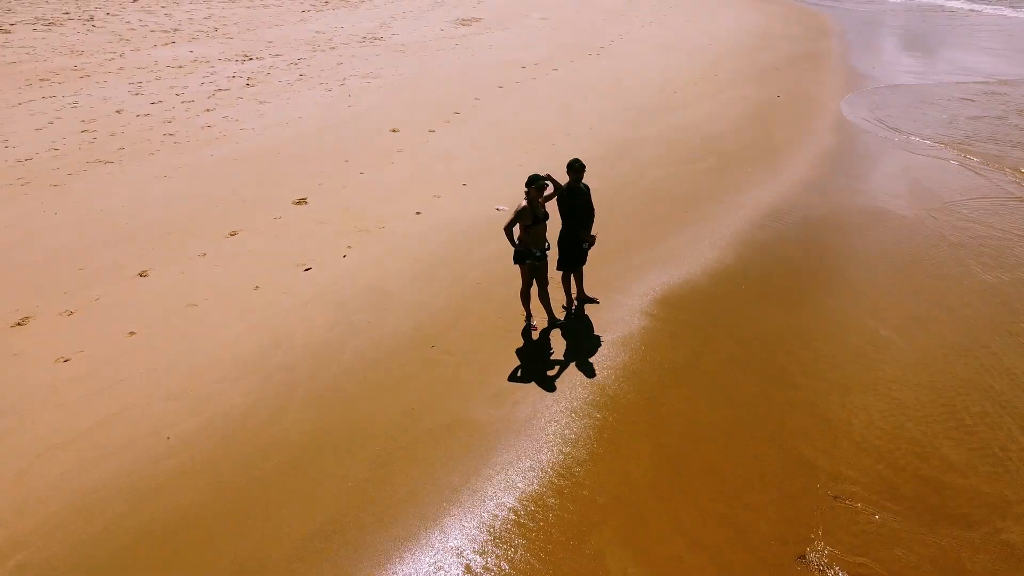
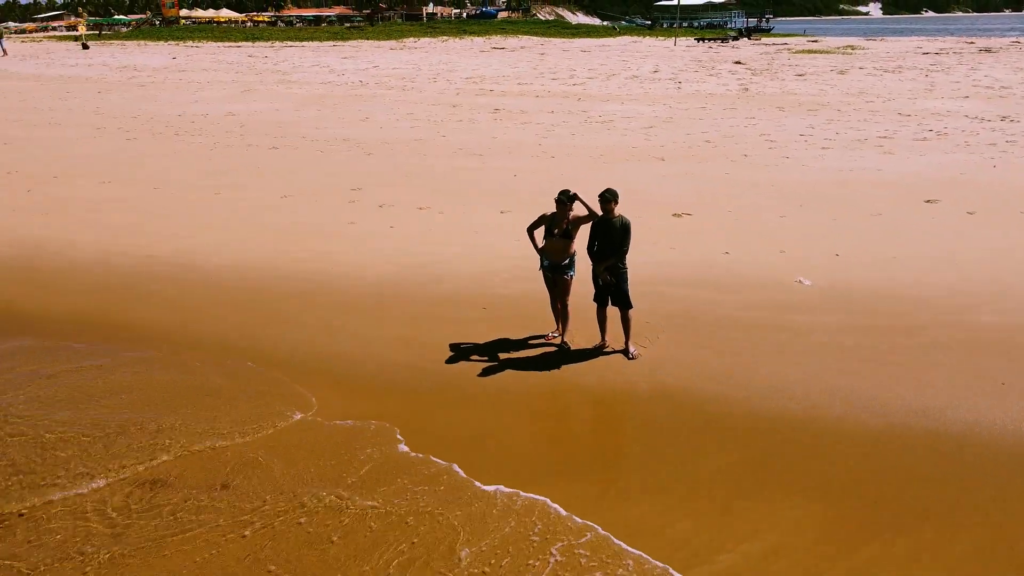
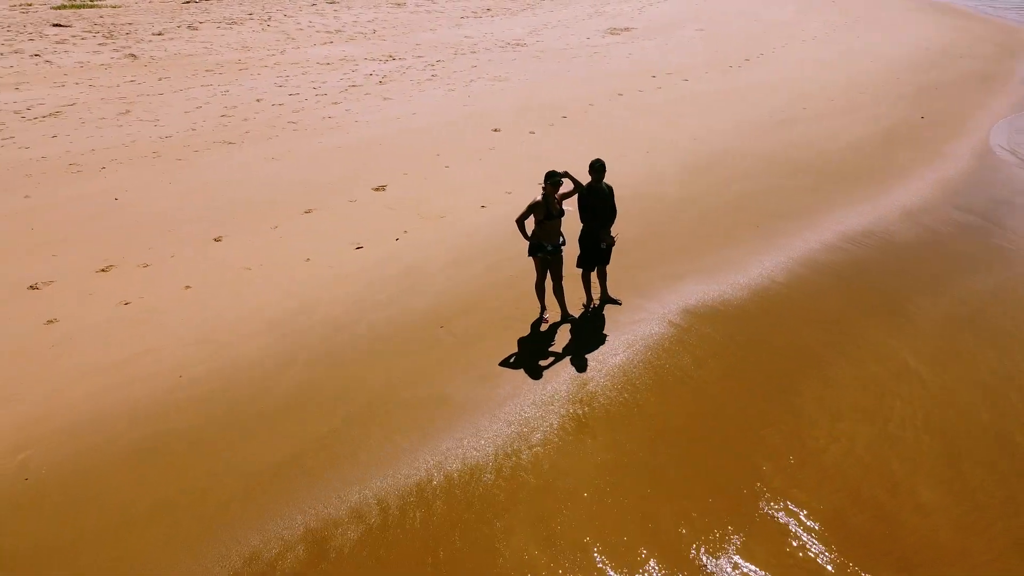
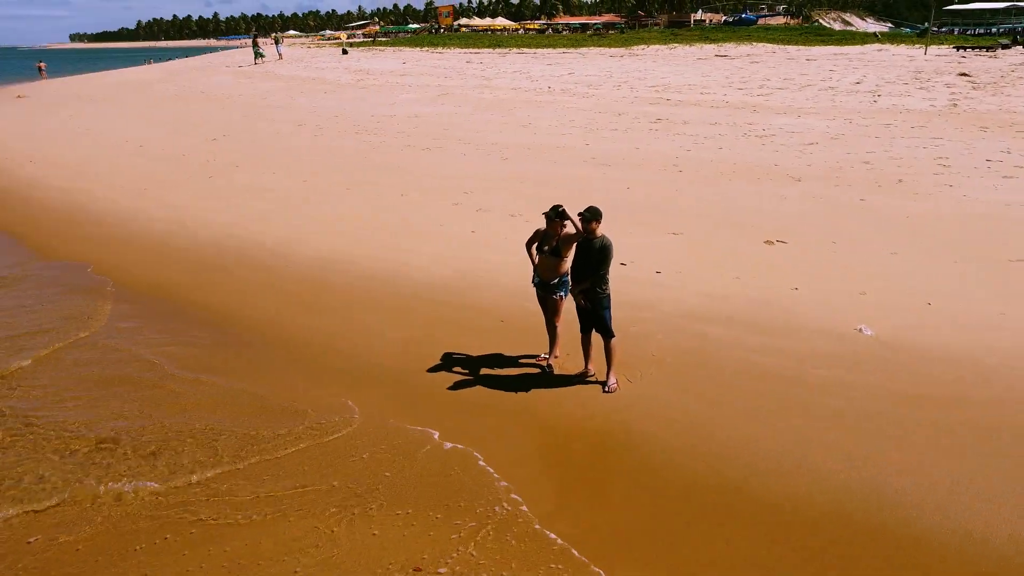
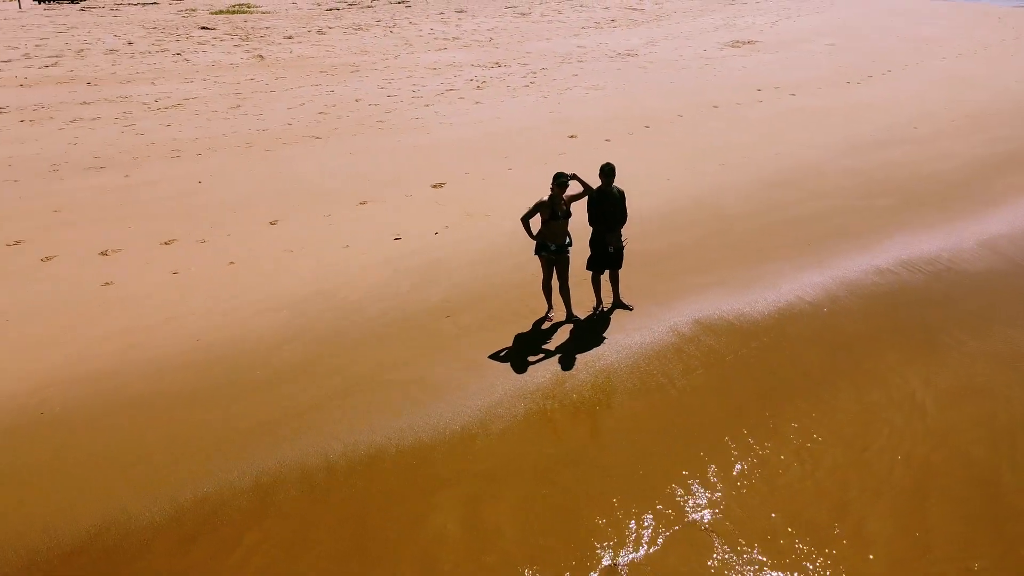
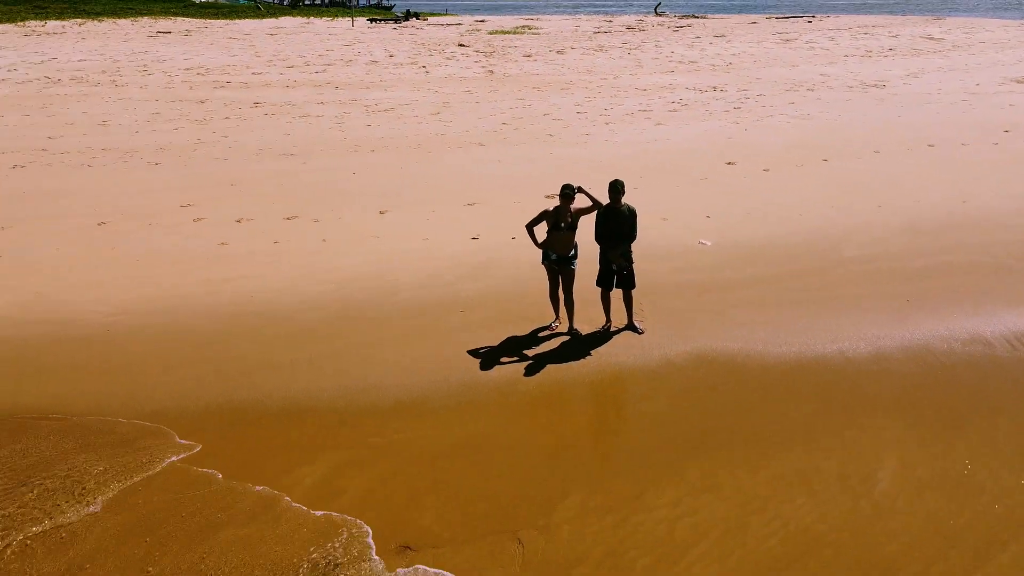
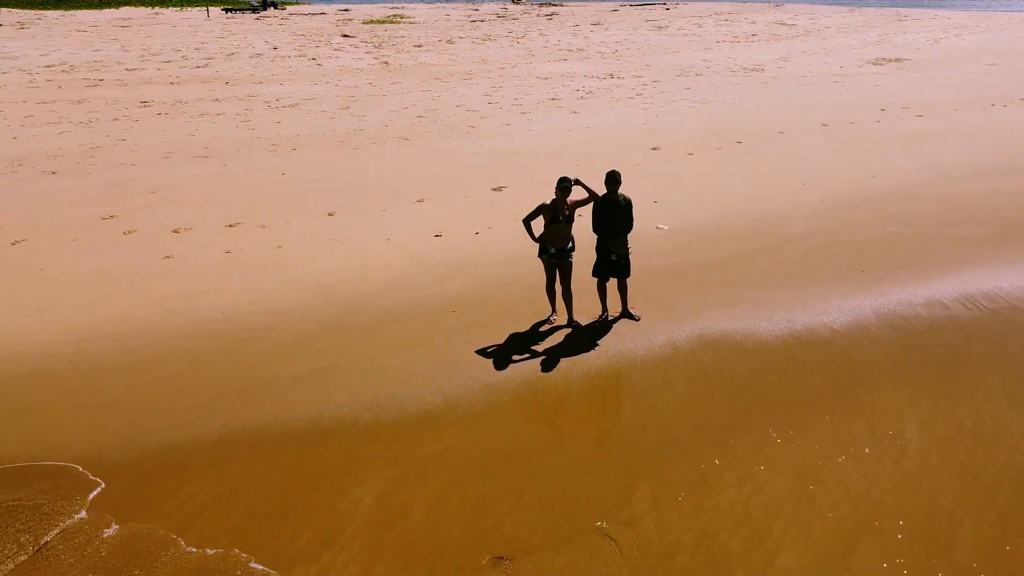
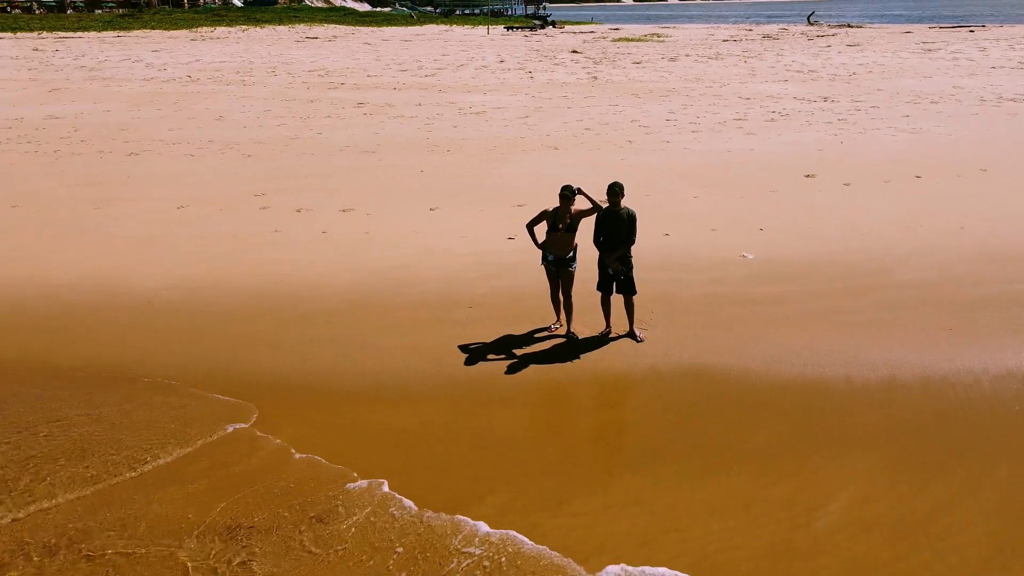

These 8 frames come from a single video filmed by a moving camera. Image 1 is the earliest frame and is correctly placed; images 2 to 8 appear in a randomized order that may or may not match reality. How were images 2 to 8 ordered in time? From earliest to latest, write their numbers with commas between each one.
3, 5, 7, 6, 8, 2, 4
